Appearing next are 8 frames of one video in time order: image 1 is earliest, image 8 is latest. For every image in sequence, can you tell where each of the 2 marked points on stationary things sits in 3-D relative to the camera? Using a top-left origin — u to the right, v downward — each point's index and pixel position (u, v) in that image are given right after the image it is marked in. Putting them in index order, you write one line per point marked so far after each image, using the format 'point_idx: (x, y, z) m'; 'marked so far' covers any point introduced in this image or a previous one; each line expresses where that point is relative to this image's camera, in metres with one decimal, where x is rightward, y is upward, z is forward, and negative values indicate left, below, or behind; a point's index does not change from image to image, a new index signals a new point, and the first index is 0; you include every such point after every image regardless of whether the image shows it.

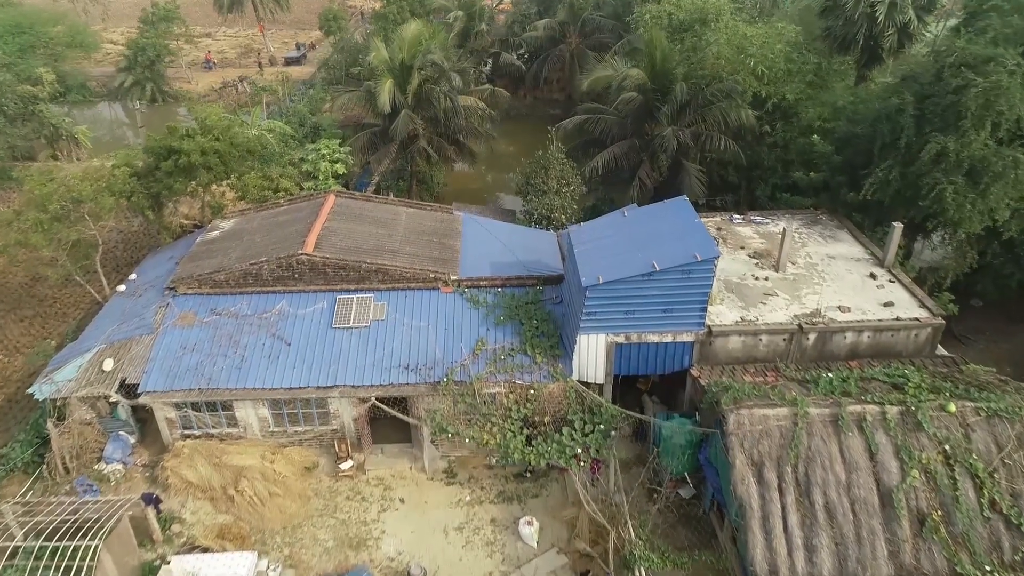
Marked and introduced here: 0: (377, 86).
0: (-3.5, +5.2, +17.7) m
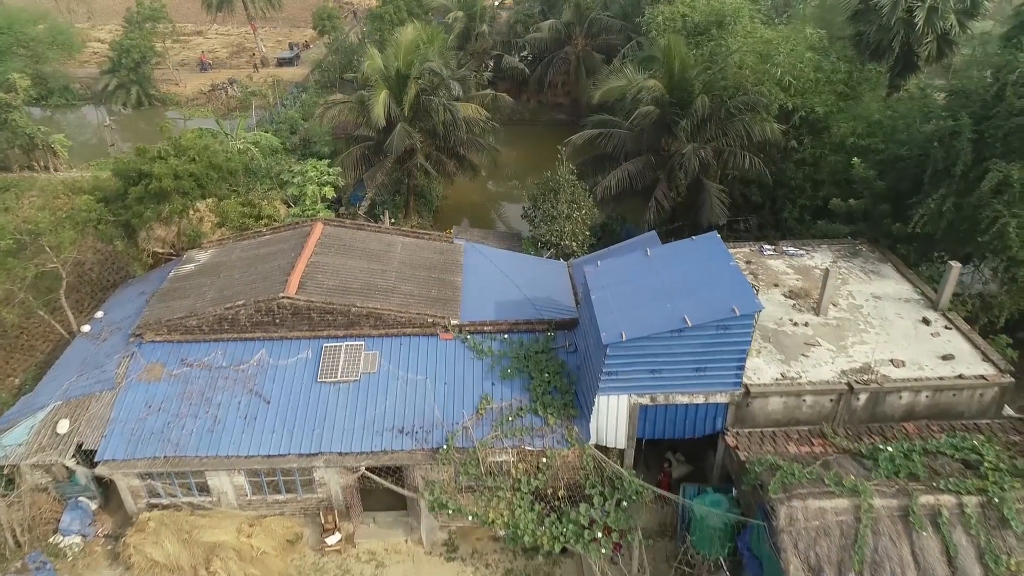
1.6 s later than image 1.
0: (-3.3, +4.5, +16.3) m
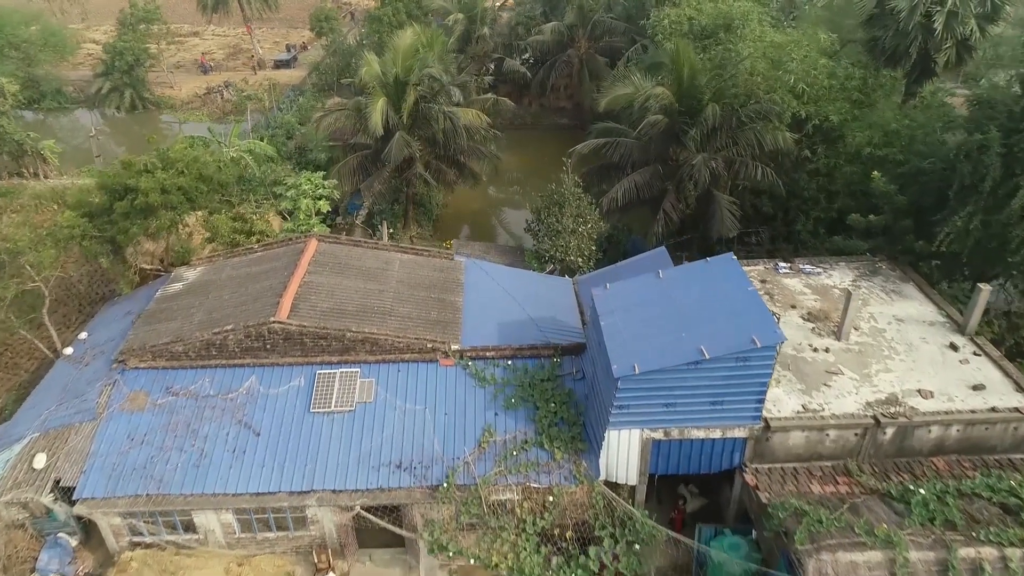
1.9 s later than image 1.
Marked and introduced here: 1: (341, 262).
0: (-3.3, +4.2, +15.7) m
1: (-2.9, +0.4, +11.8) m
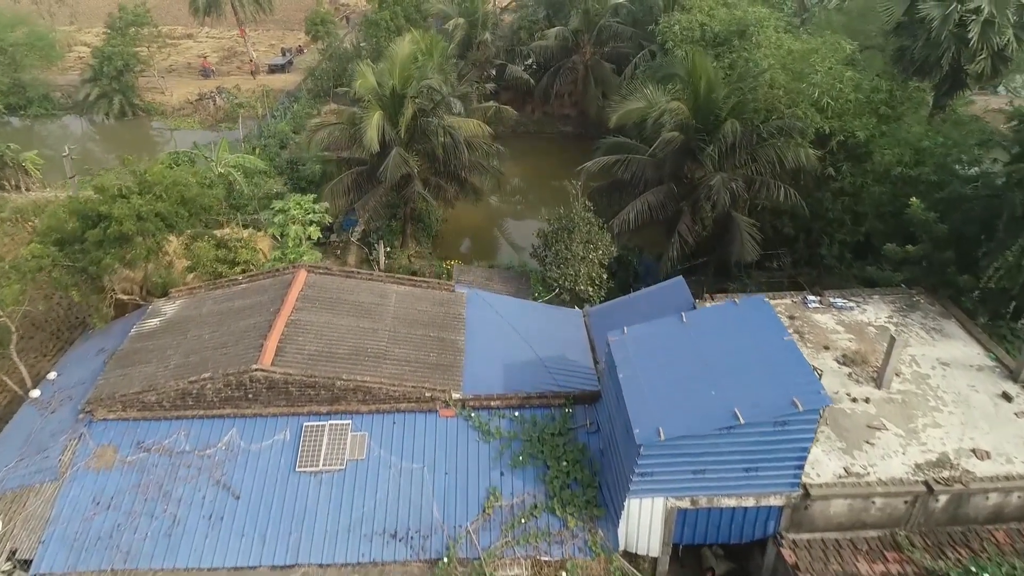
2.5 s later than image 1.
0: (-3.2, +3.6, +14.8) m
1: (-2.8, -0.1, +10.8) m
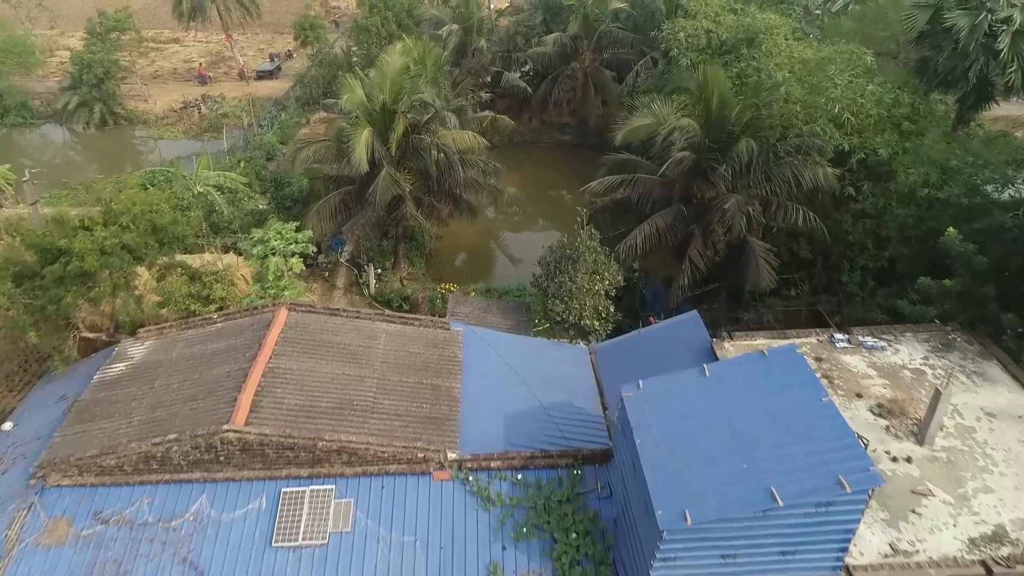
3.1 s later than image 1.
0: (-3.2, +3.0, +13.8) m
1: (-2.8, -0.7, +9.8) m
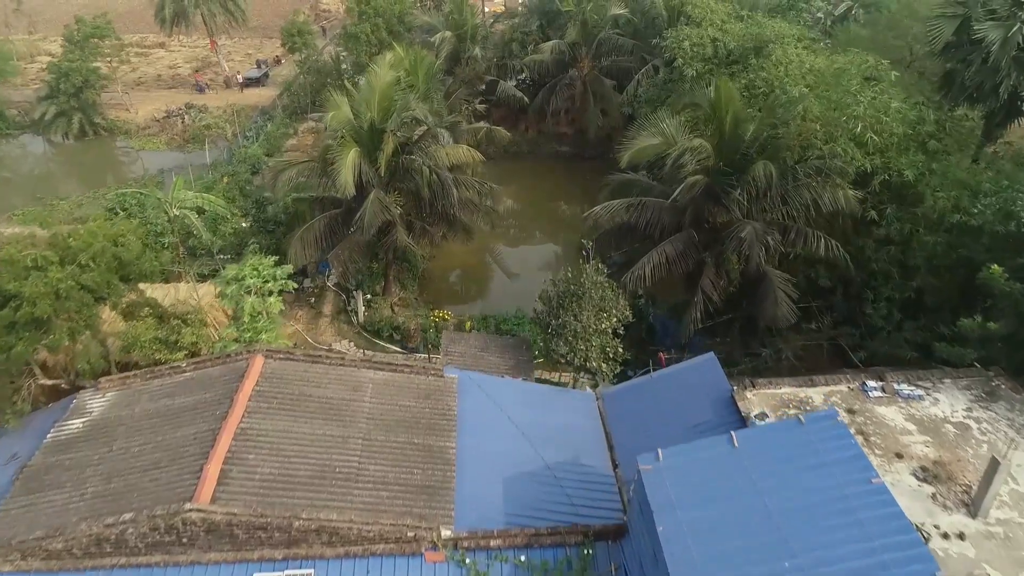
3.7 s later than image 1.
0: (-3.3, +2.4, +12.8) m
1: (-2.8, -1.3, +8.9) m
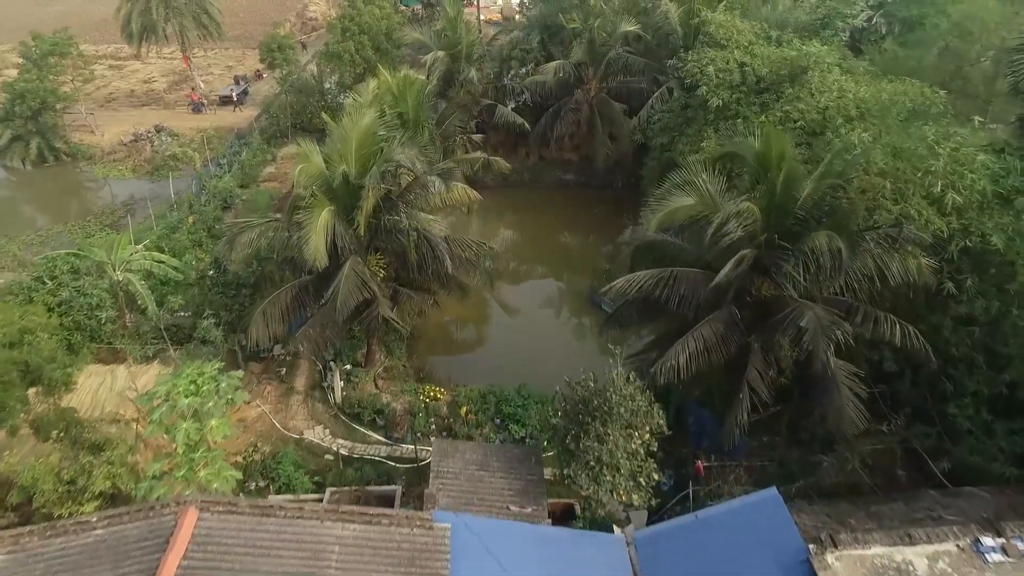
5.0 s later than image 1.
0: (-3.2, +1.1, +10.7) m
1: (-2.7, -2.7, +6.7) m
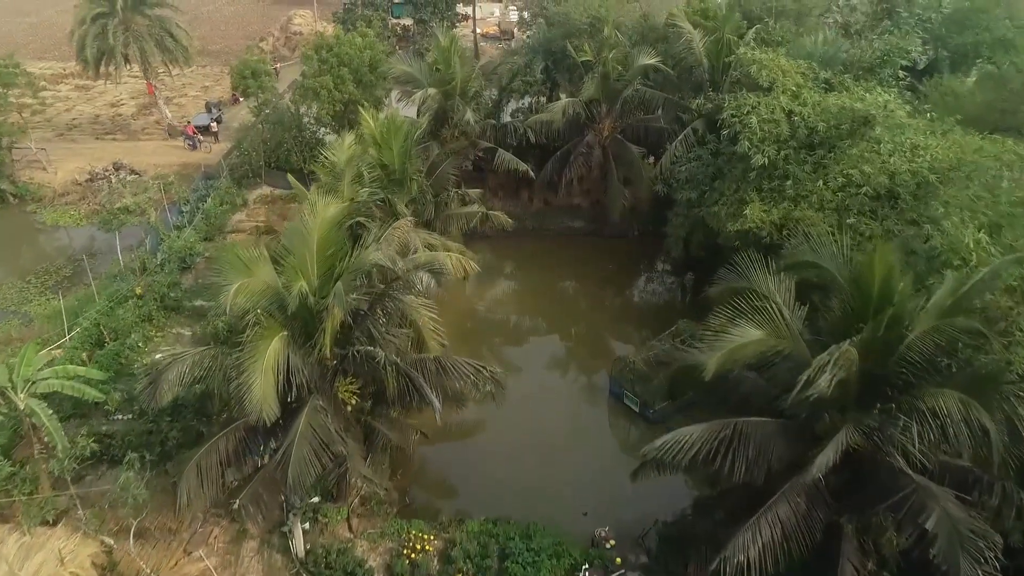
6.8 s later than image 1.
0: (-3.1, -0.8, +8.1) m
1: (-2.6, -4.5, +4.1) m
